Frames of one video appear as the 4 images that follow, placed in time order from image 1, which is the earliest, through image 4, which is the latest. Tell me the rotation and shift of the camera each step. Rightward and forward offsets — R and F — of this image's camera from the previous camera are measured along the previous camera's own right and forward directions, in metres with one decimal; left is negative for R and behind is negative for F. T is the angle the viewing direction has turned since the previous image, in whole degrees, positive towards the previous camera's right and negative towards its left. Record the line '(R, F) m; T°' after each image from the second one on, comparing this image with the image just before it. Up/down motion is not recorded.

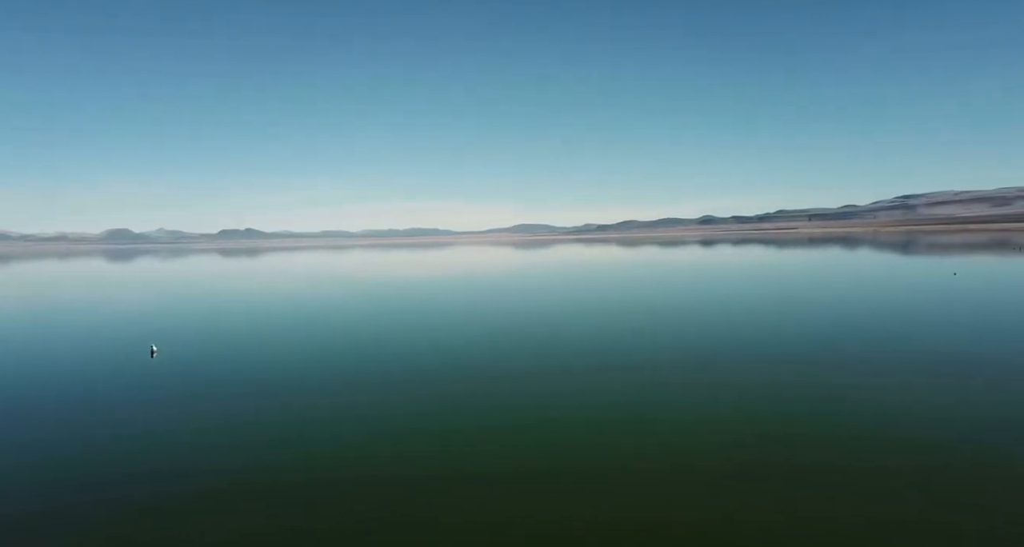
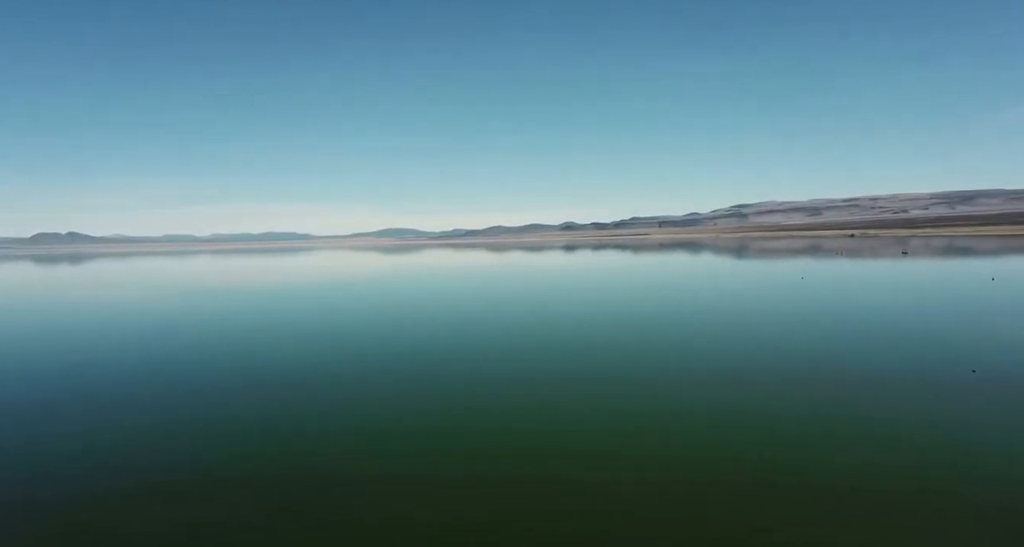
(-5.6, -1.3) m; +12°
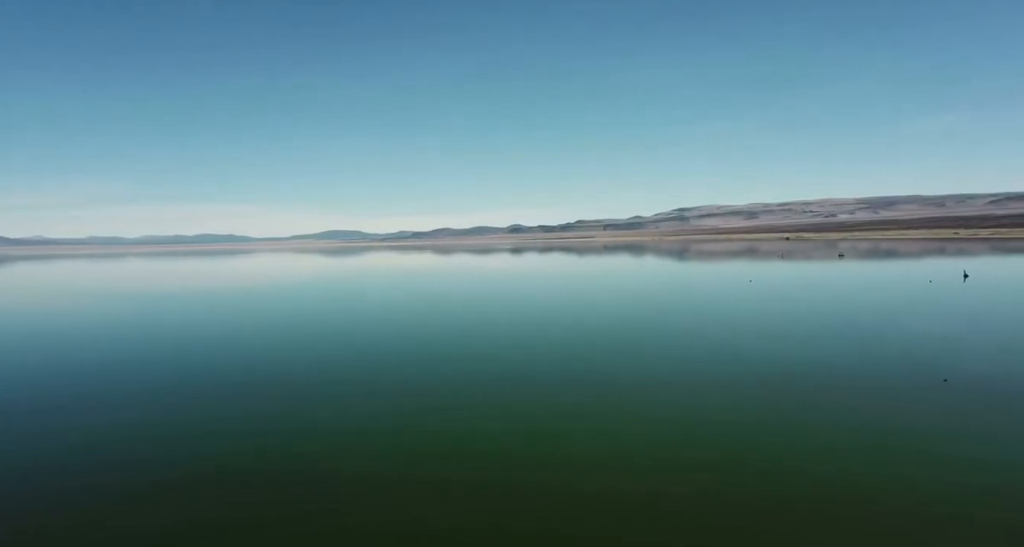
(-1.7, +3.1) m; +5°
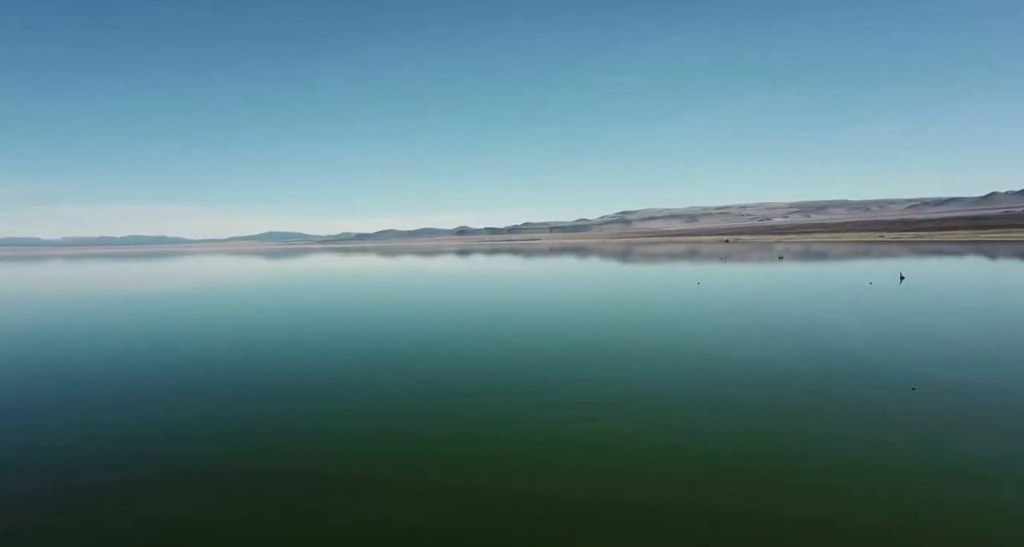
(+0.6, -3.6) m; -1°
